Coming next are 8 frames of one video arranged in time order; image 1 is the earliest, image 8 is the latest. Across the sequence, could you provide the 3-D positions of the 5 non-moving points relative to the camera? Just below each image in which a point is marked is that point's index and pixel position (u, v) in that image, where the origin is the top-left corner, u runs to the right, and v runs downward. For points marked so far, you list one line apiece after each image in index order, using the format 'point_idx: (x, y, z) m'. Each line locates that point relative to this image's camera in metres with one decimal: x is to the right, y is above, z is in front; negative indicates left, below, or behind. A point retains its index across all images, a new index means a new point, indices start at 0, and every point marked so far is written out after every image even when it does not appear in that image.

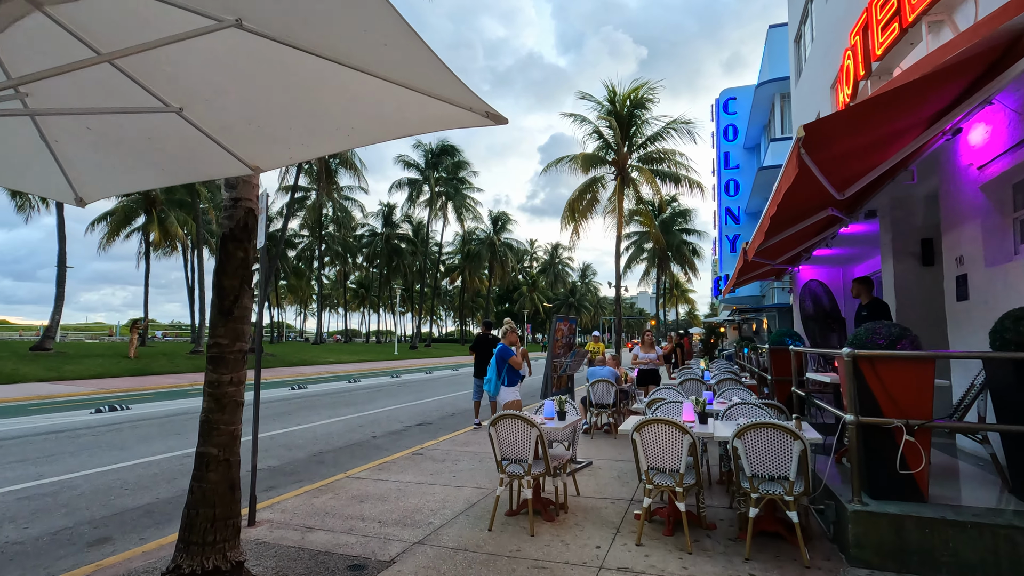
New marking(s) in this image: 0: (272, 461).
0: (-3.6, -2.6, +7.9) m
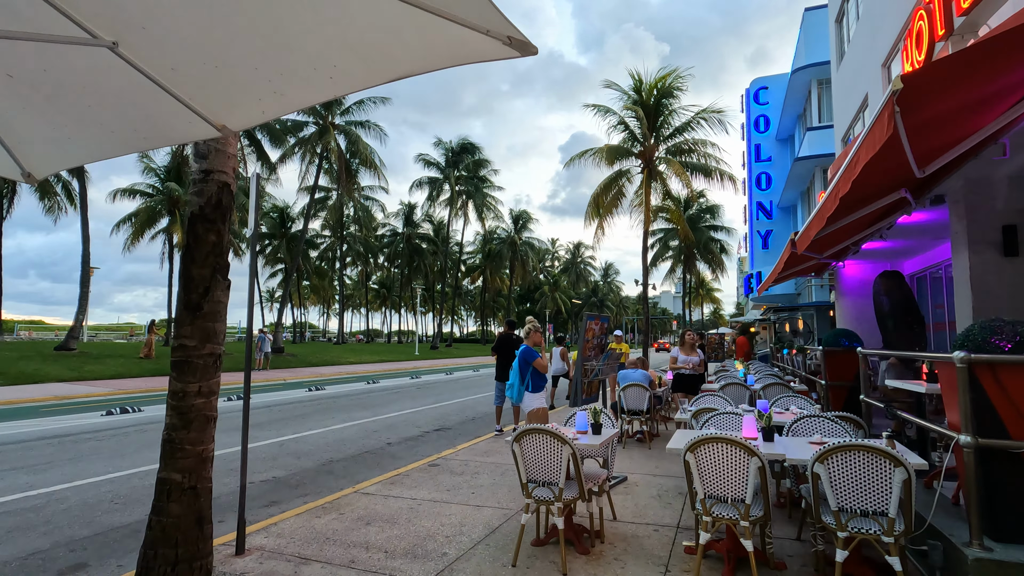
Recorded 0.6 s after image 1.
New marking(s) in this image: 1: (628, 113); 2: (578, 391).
0: (-3.2, -2.5, +7.4) m
1: (+4.2, +6.3, +19.3) m
2: (+0.7, -1.2, +6.0) m
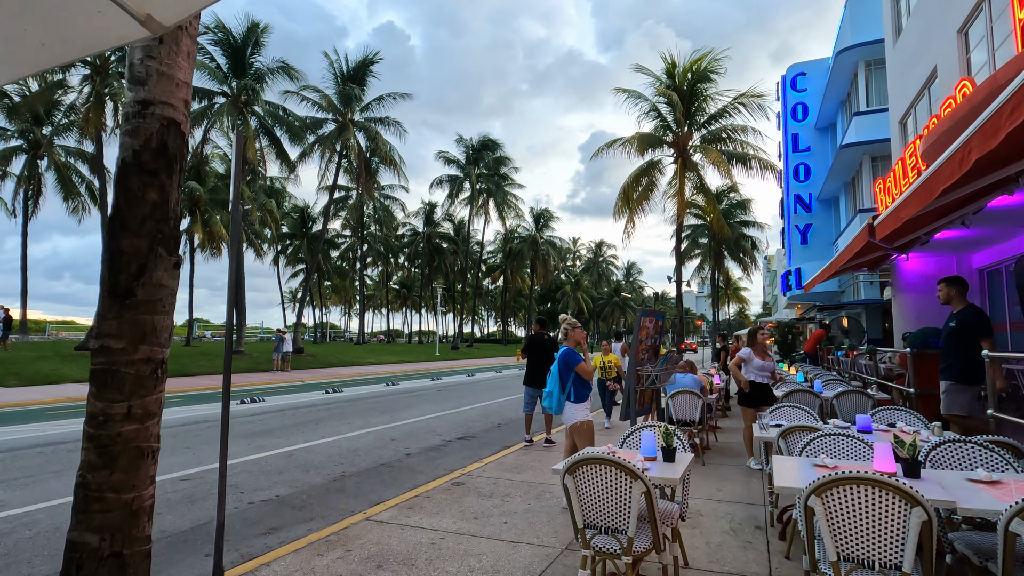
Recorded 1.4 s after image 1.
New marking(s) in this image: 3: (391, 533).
0: (-2.8, -2.5, +6.5) m
1: (+5.0, +6.4, +18.2) m
2: (+1.1, -1.1, +5.0) m
3: (-1.1, -2.2, +4.7) m
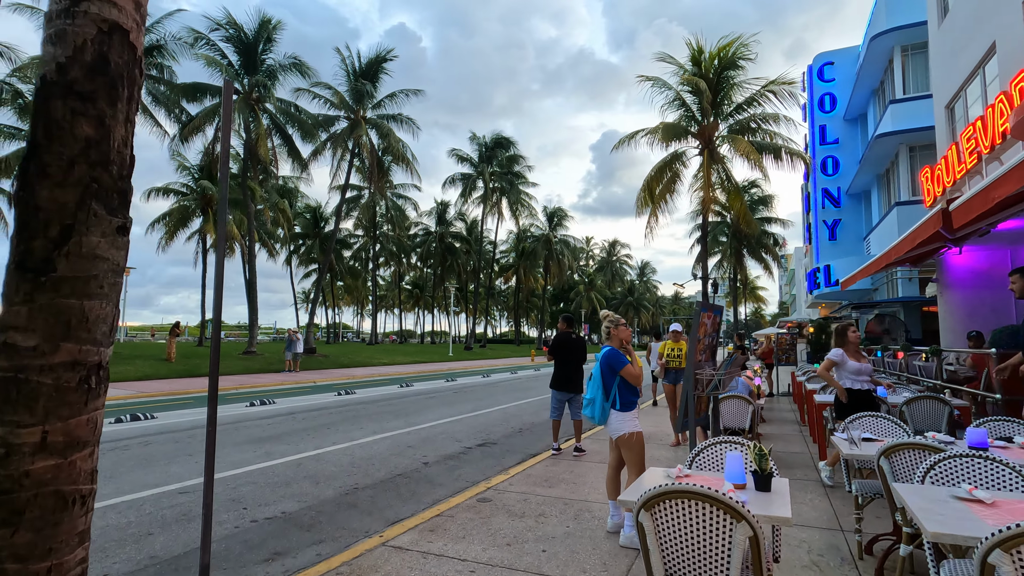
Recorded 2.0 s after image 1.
0: (-2.5, -2.4, +5.9) m
1: (+5.6, +6.5, +17.4) m
2: (+1.4, -1.0, +4.3) m
3: (-0.8, -2.1, +4.0) m
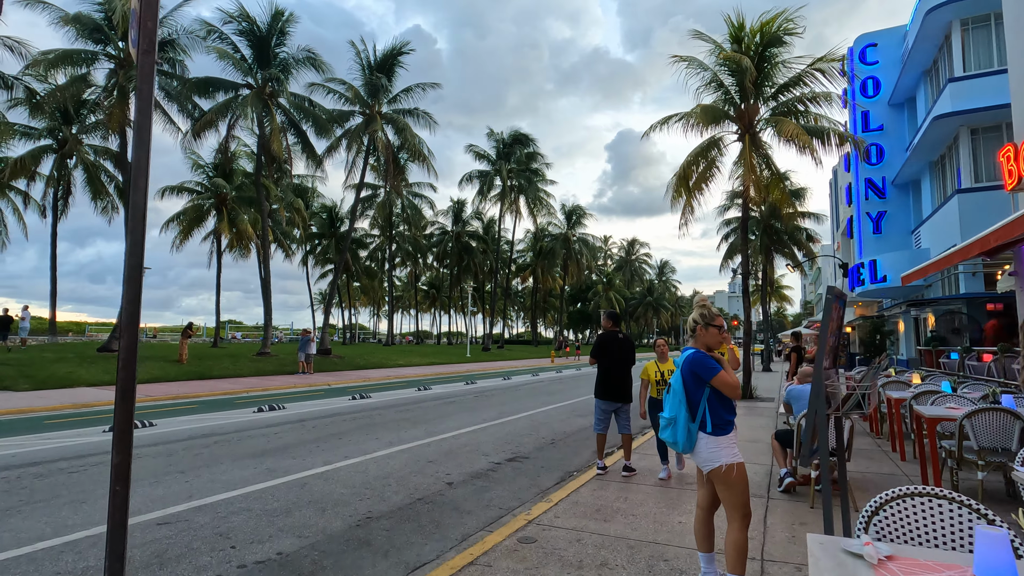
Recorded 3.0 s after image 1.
0: (-2.0, -2.3, +4.8) m
1: (+6.3, +6.6, +16.1) m
2: (+1.8, -0.9, +3.2) m
3: (-0.4, -2.0, +2.9) m
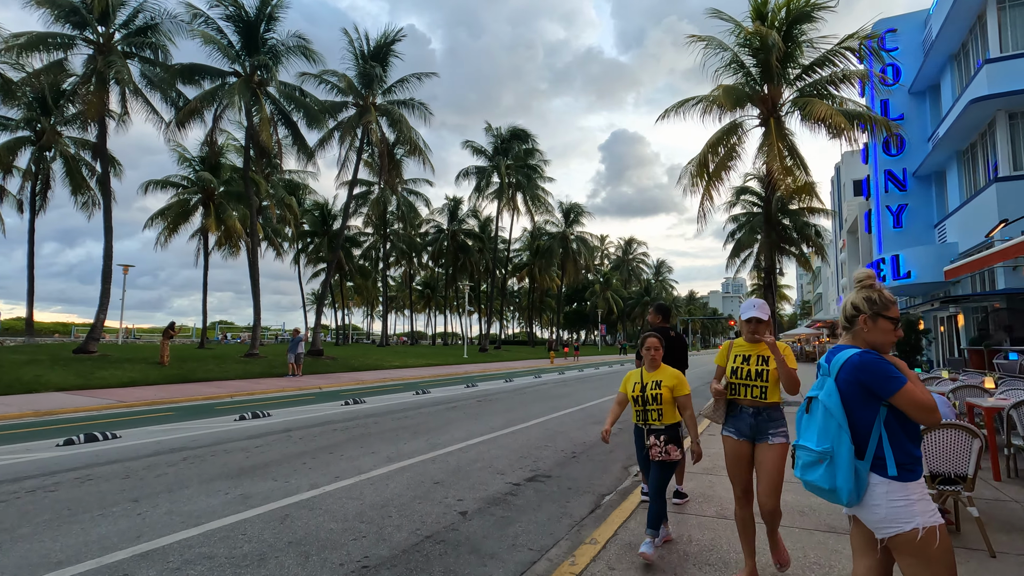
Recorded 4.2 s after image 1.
0: (-1.7, -2.1, +3.6) m
1: (+6.5, +6.7, +15.0) m
2: (+2.1, -0.7, +2.0) m
3: (-0.1, -1.8, +1.7) m
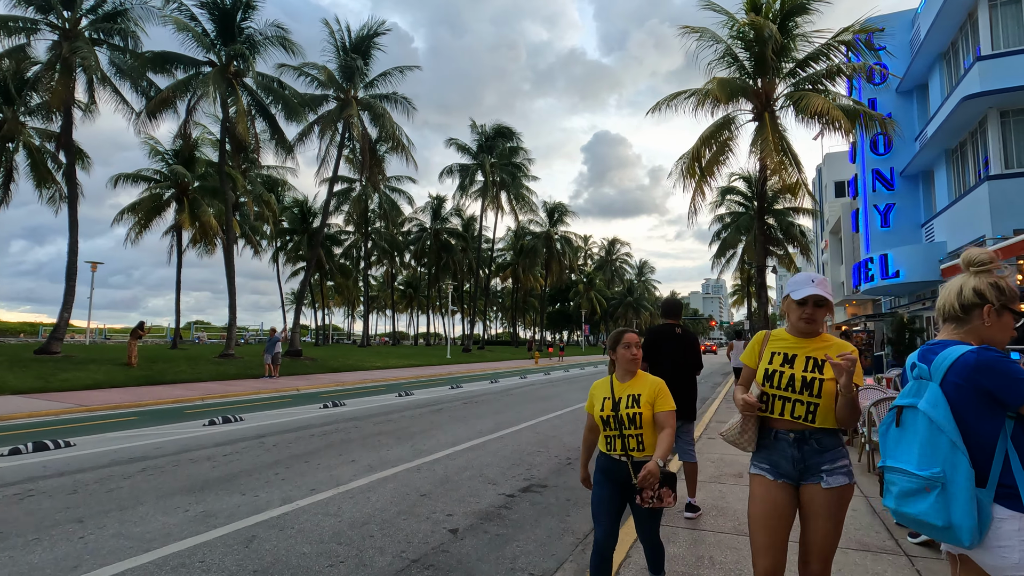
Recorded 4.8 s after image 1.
0: (-1.7, -2.1, +3.0) m
1: (+6.2, +6.7, +14.6) m
2: (+2.2, -0.7, +1.5) m
3: (0.0, -1.8, +1.2) m
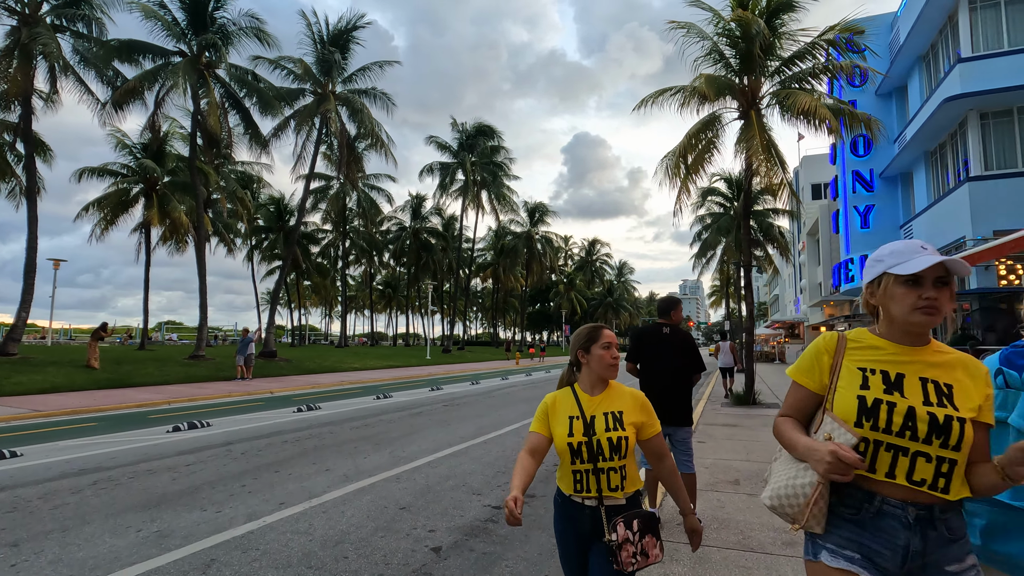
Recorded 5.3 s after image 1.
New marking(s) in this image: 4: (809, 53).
0: (-1.7, -2.0, +2.5) m
1: (+5.7, +6.7, +14.5) m
2: (+2.2, -0.6, +1.2) m
3: (+0.1, -1.7, +0.8) m
4: (+7.8, +6.2, +14.2) m
